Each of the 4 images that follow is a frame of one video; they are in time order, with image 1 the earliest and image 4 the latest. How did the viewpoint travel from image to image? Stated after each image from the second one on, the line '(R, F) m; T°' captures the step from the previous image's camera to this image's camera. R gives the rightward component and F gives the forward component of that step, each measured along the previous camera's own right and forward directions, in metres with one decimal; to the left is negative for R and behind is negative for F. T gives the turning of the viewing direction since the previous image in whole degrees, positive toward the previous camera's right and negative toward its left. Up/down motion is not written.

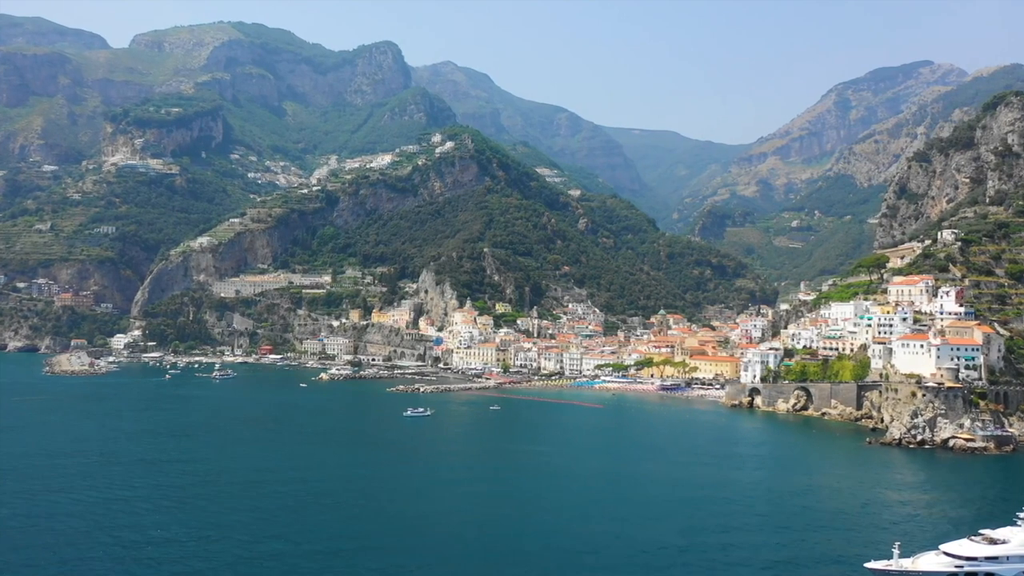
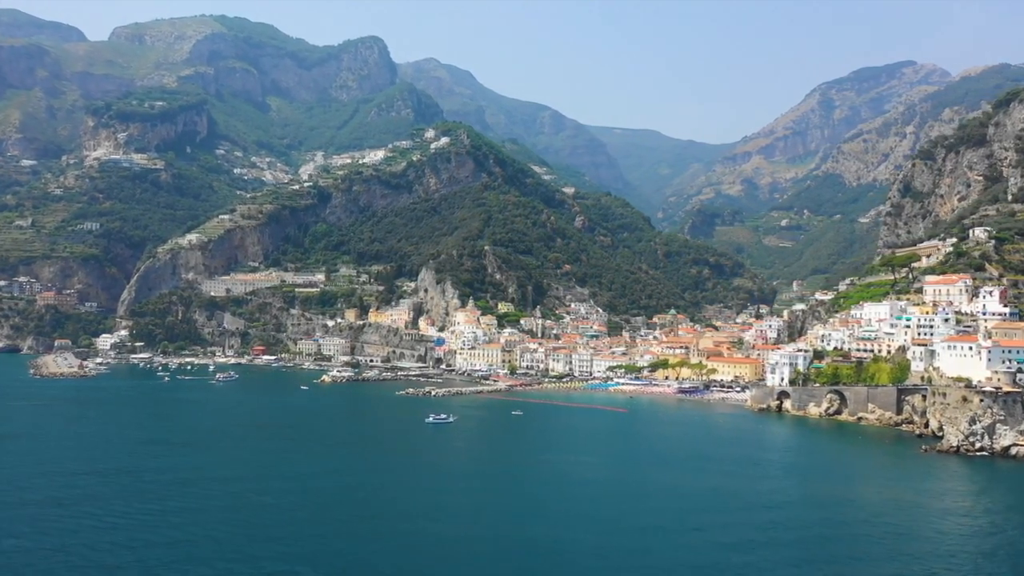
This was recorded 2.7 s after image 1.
(-3.1, +3.5) m; +1°
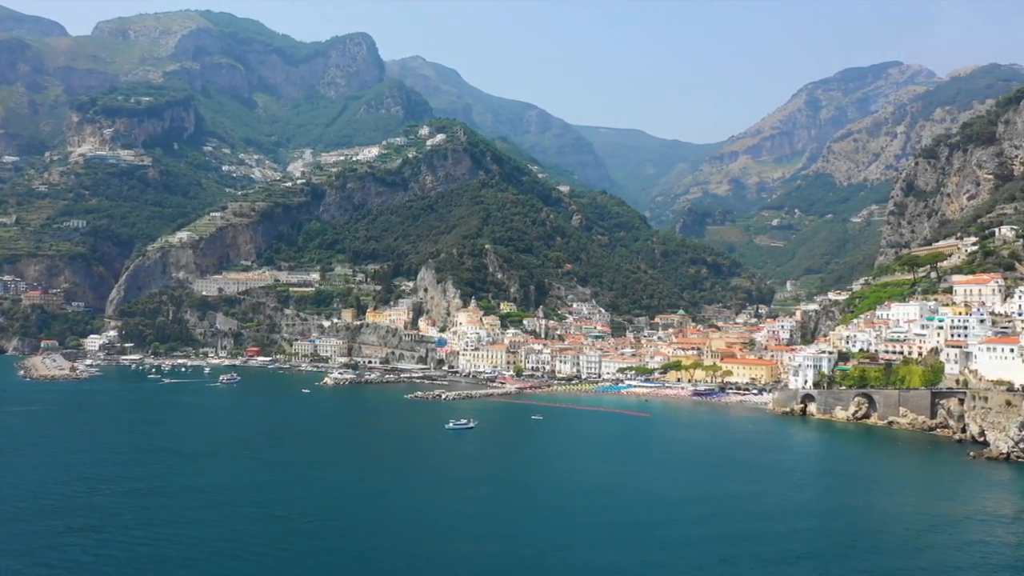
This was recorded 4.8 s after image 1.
(-2.5, +2.7) m; +1°
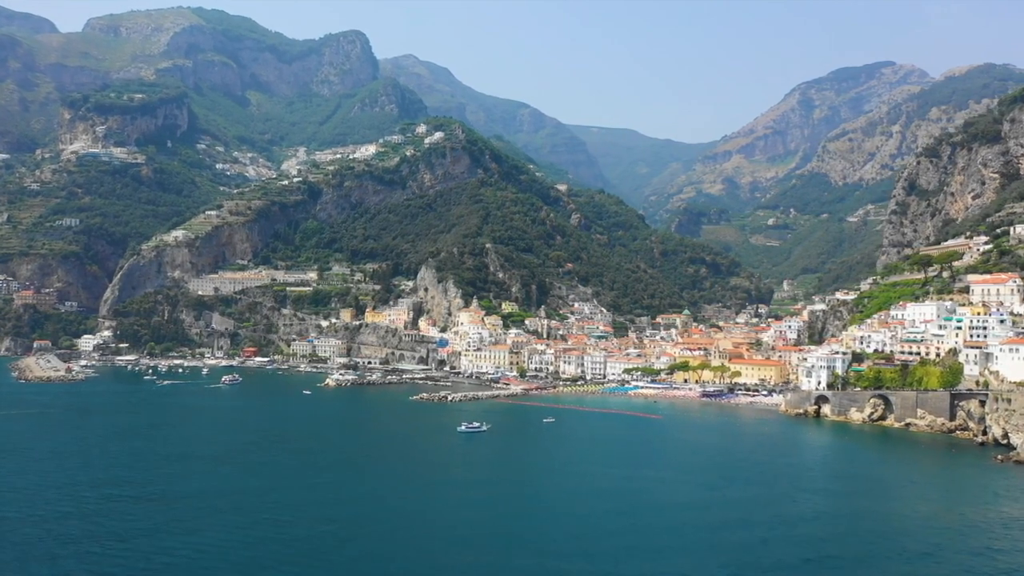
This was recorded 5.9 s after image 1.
(-1.3, +1.4) m; +1°
